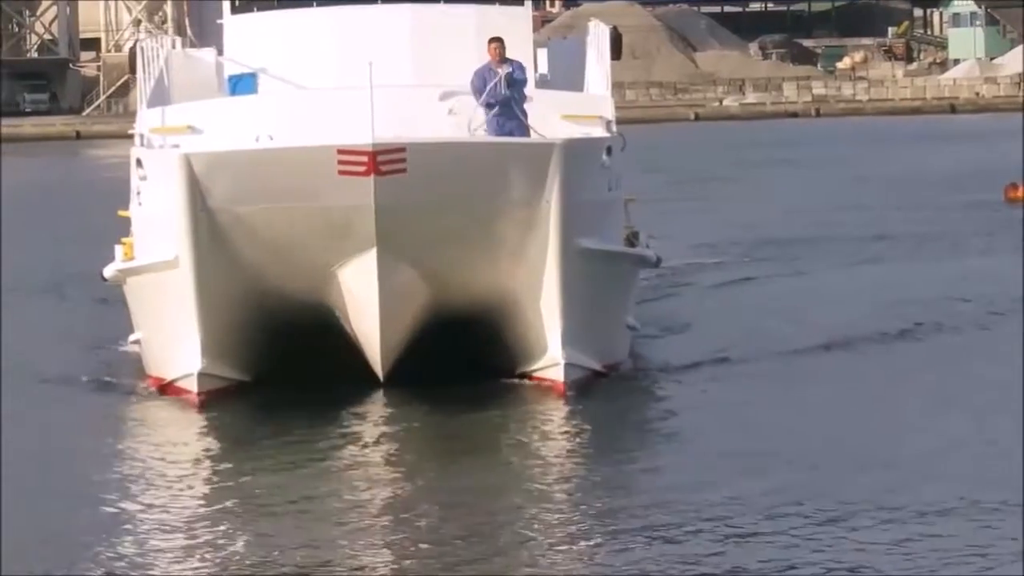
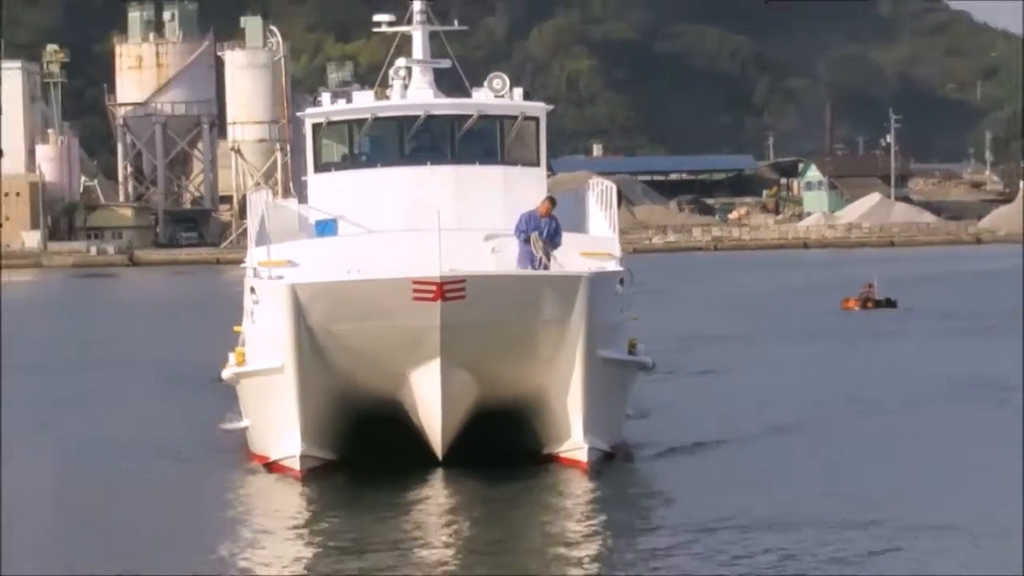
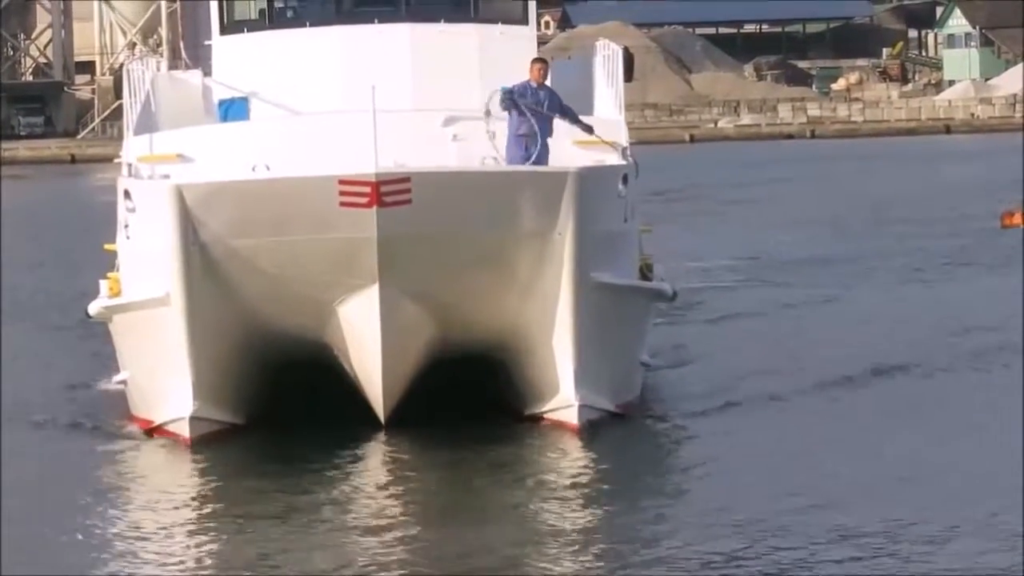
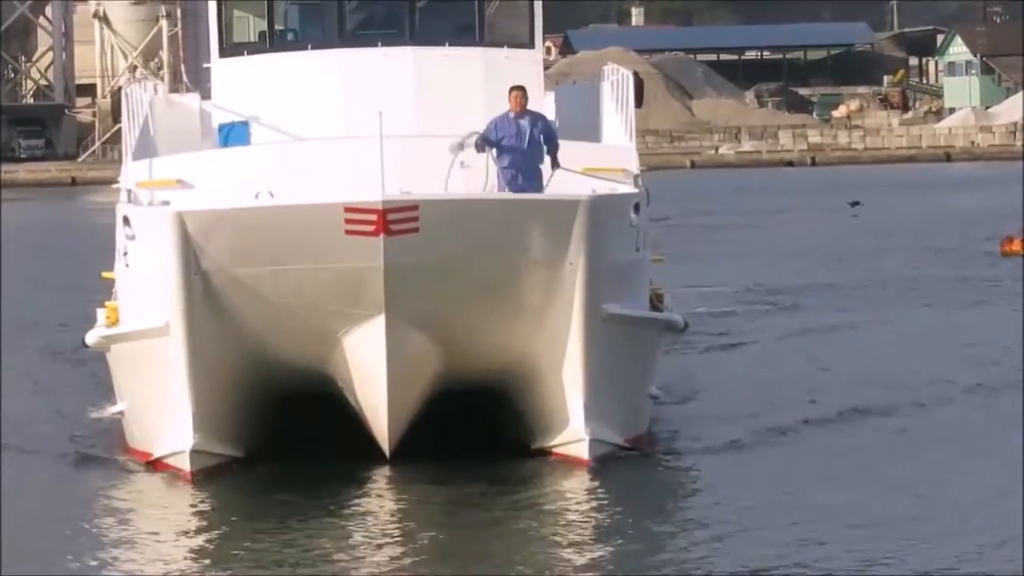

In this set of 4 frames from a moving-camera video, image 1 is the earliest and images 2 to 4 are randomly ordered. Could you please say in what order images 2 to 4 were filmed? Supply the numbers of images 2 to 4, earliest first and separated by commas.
3, 4, 2
